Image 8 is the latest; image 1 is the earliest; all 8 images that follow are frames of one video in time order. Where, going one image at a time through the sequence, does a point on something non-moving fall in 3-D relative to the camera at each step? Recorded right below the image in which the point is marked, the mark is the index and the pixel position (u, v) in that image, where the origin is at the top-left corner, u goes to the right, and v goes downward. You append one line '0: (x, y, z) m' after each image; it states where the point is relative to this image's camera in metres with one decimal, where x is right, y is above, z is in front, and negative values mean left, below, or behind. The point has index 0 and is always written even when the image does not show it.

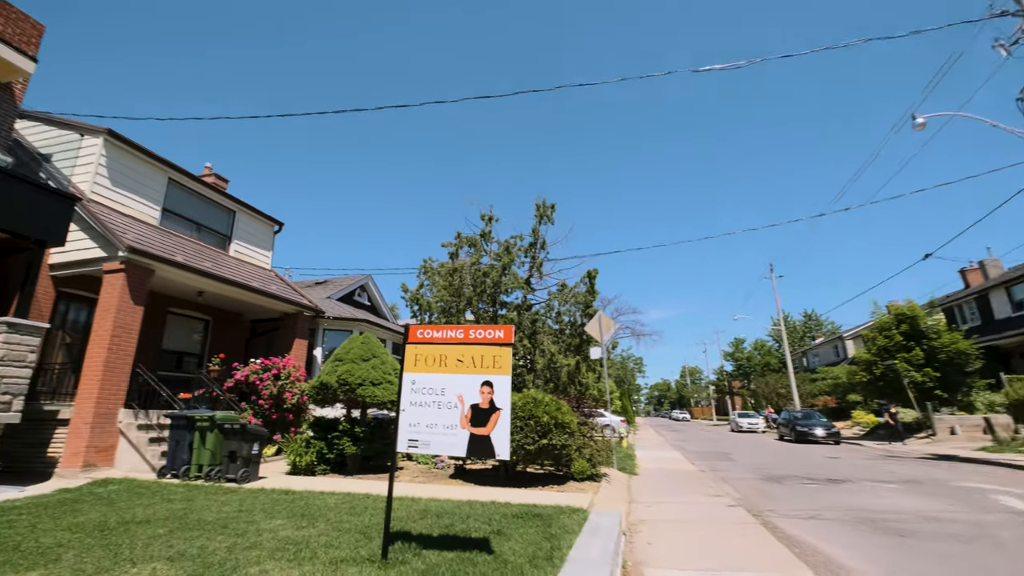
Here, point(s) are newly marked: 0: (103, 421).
0: (-6.6, -2.1, +7.3) m
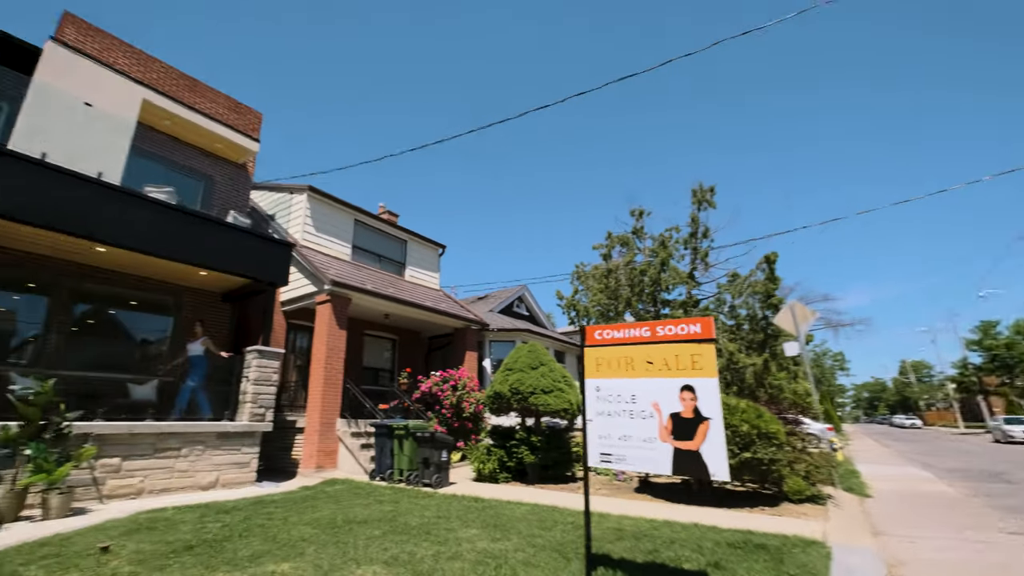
0: (-3.5, -2.7, +8.6) m
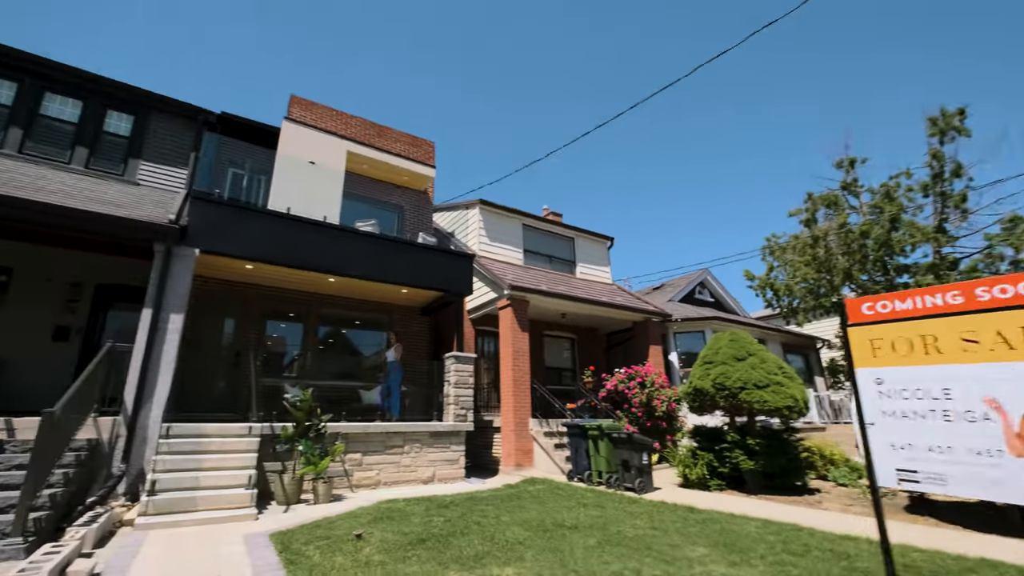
0: (+0.2, -2.7, +8.8) m
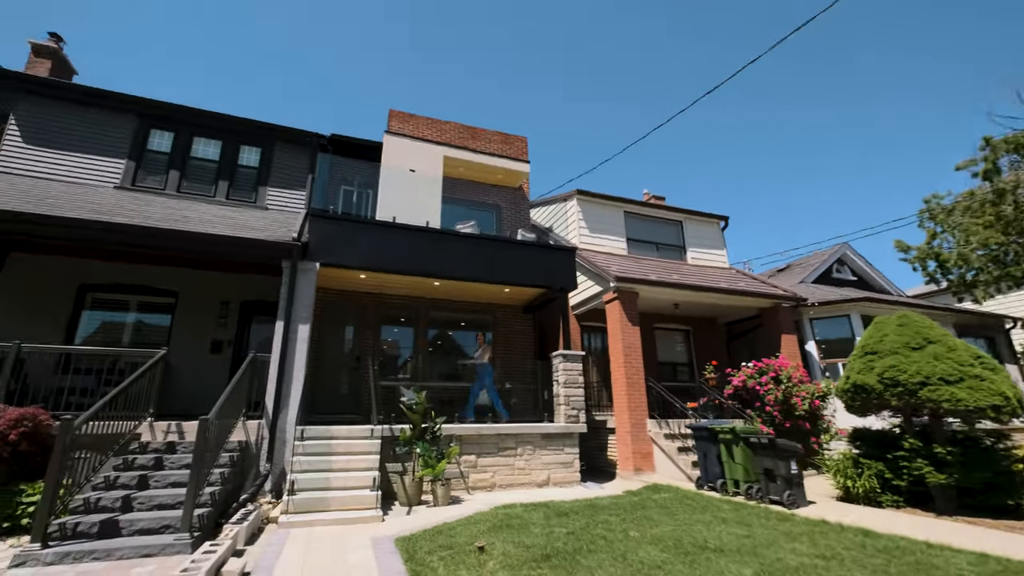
0: (+2.3, -2.6, +8.2) m
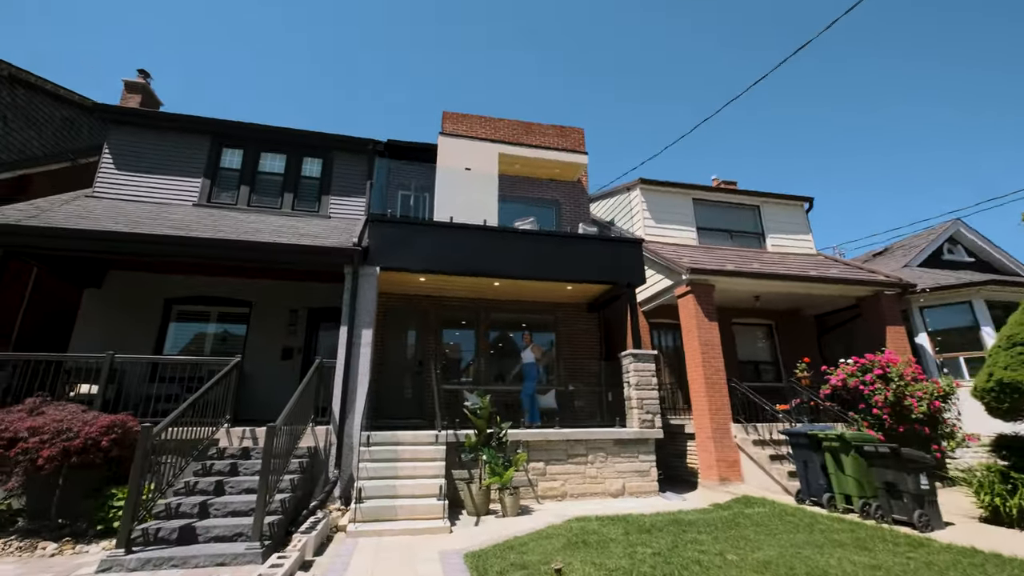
0: (+3.5, -2.4, +7.5) m
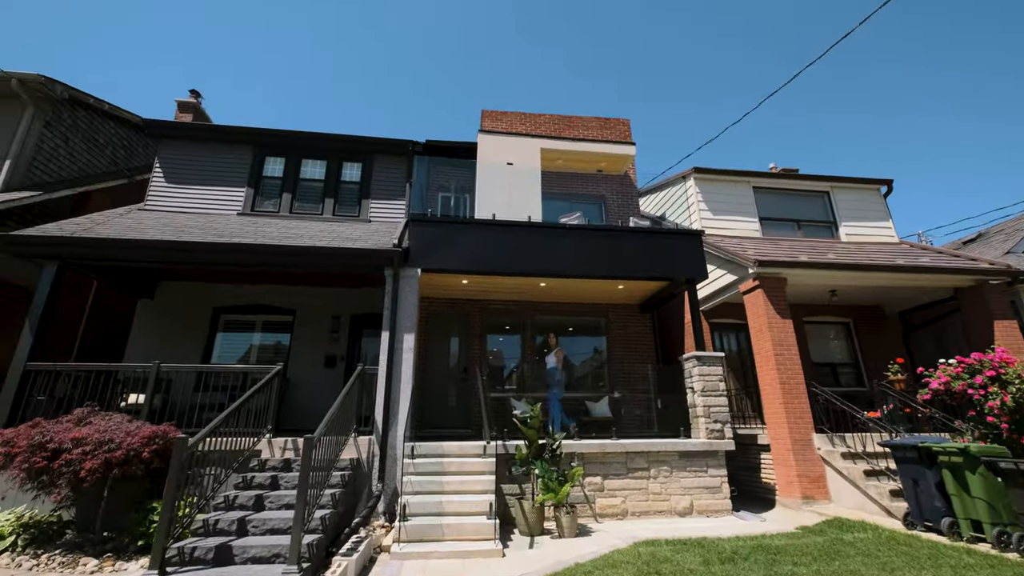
0: (+4.2, -2.3, +6.6) m
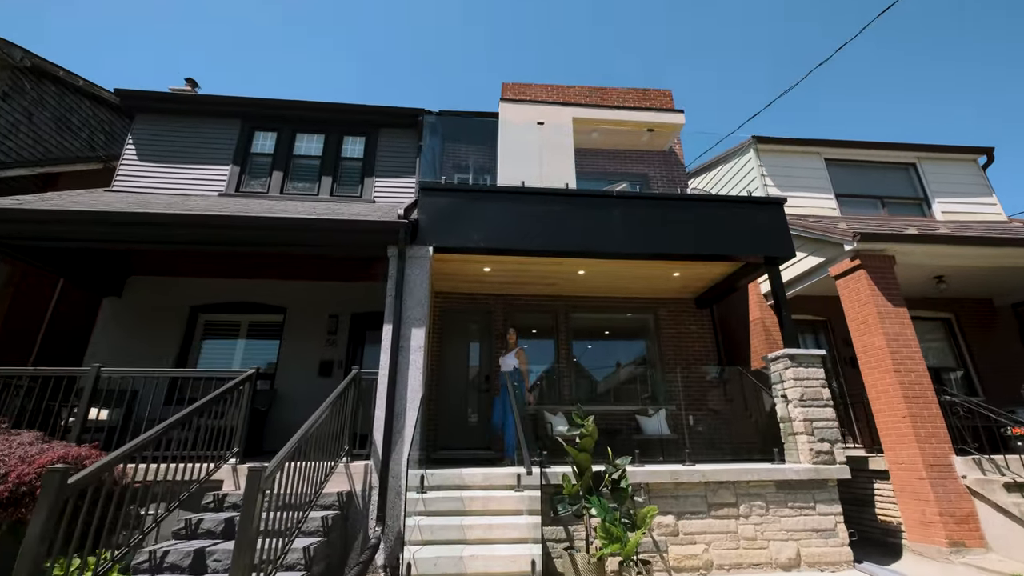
0: (+4.7, -2.0, +4.9) m
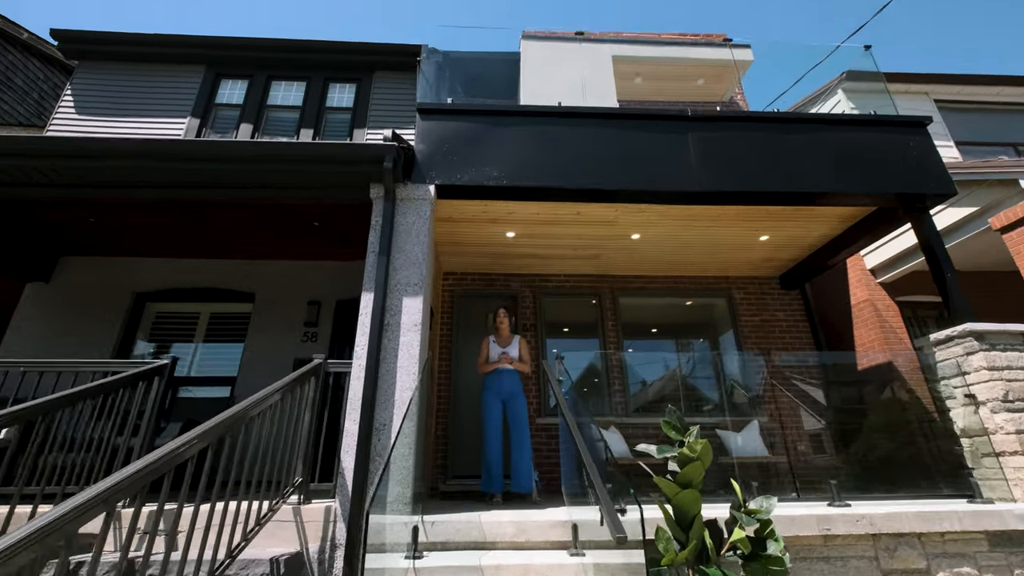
0: (+5.0, -1.5, +3.0) m
